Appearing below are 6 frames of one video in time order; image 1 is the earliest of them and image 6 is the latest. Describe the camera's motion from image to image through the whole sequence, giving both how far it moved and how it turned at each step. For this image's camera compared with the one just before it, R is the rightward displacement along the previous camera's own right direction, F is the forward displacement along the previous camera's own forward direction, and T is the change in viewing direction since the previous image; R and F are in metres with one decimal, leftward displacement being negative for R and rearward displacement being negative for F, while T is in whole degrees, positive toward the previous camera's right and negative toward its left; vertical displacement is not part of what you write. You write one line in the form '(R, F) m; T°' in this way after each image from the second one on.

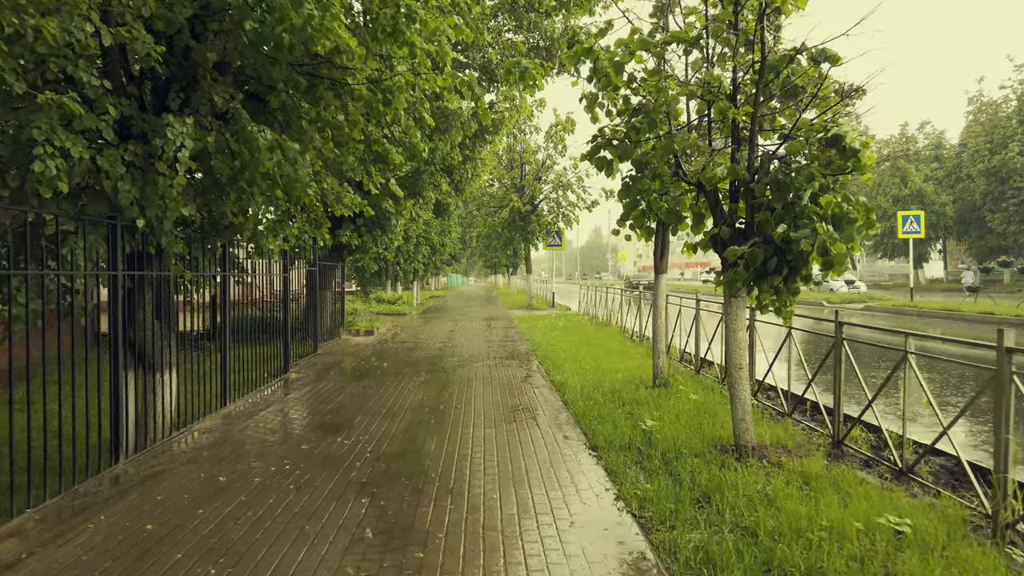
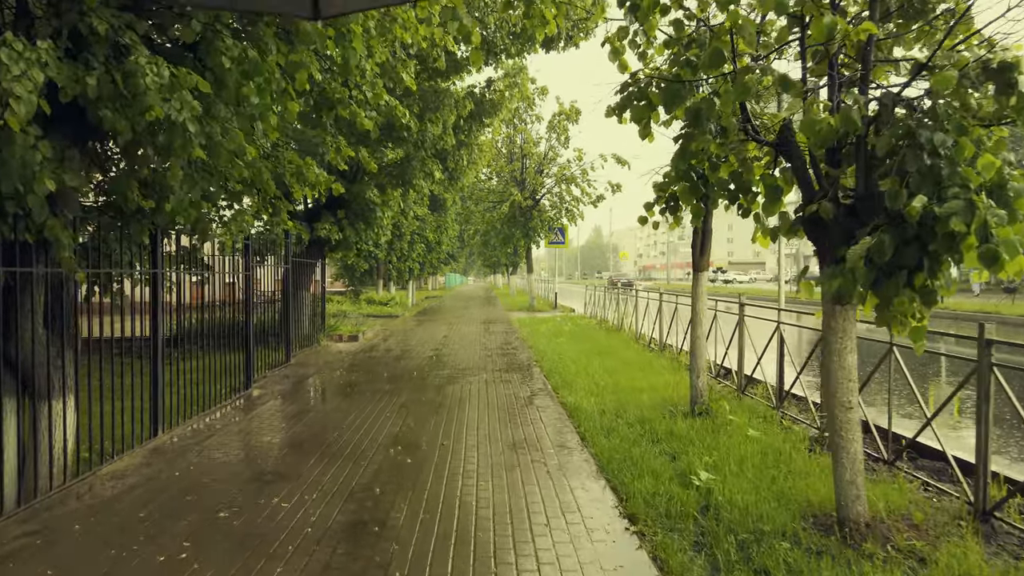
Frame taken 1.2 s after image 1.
(0.0, +1.6) m; 0°
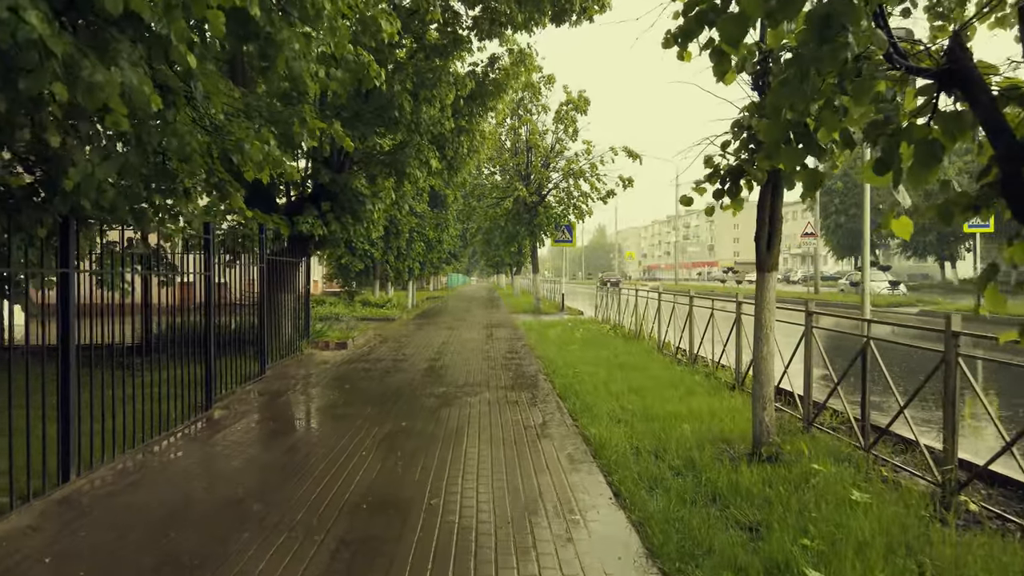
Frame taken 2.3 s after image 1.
(0.0, +1.4) m; 0°
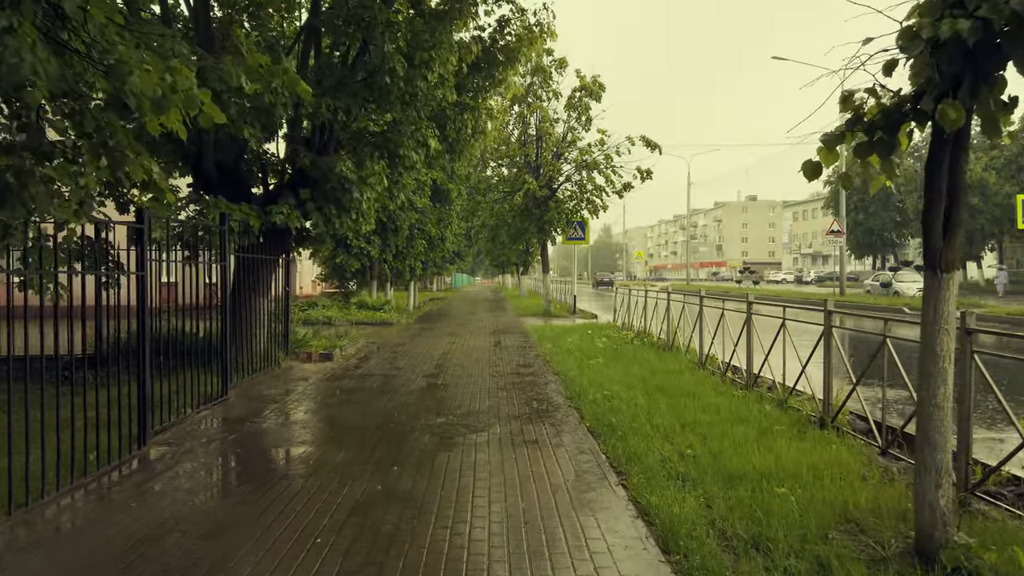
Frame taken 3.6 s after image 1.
(-0.1, +1.7) m; 0°
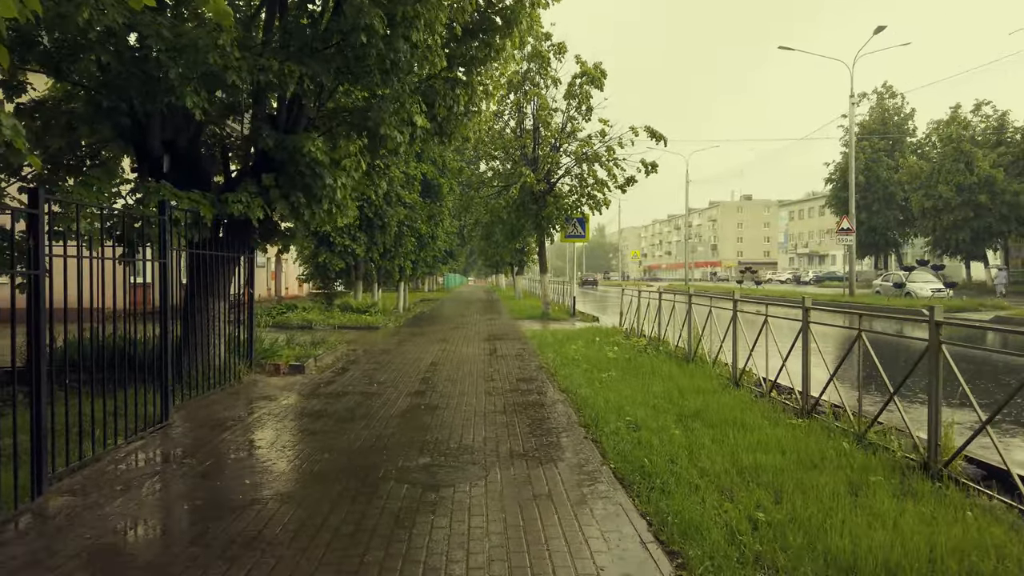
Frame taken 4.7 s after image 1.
(-0.1, +1.4) m; +1°
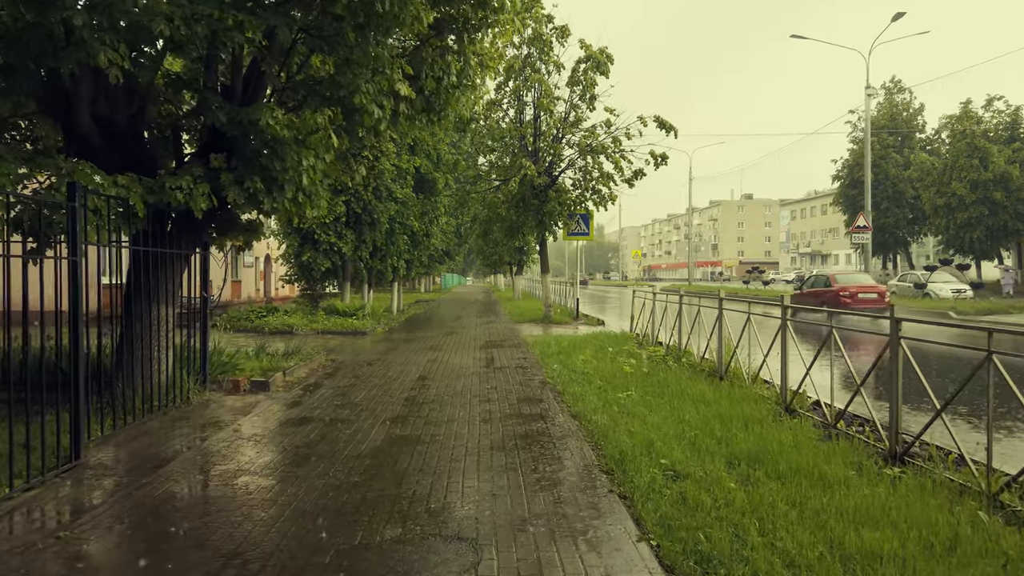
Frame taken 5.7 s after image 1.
(0.0, +1.4) m; 0°
